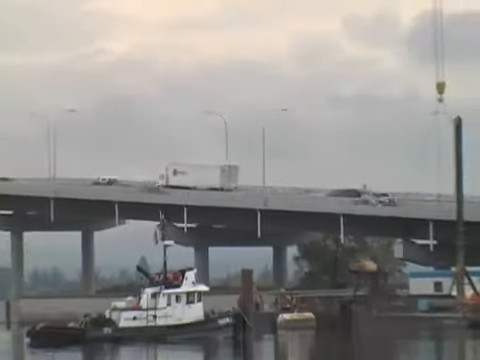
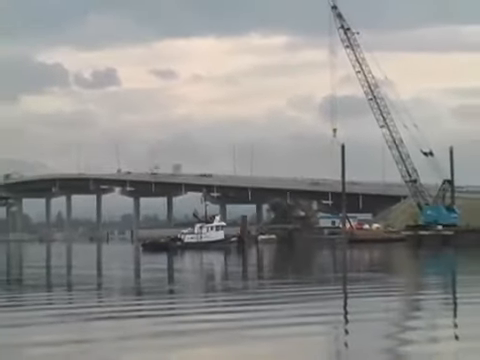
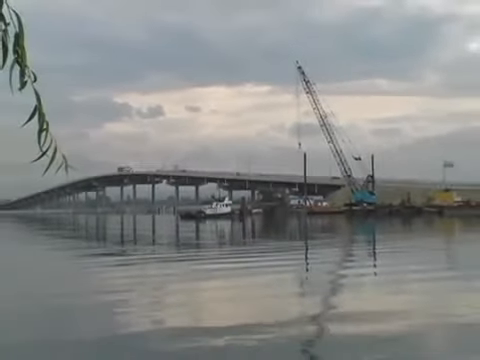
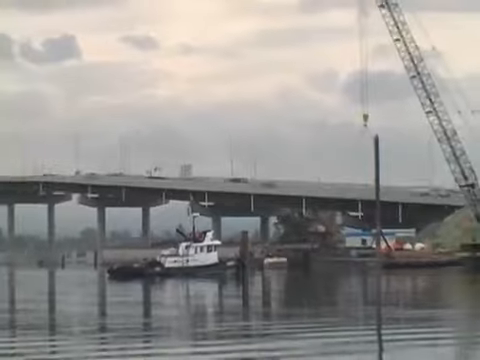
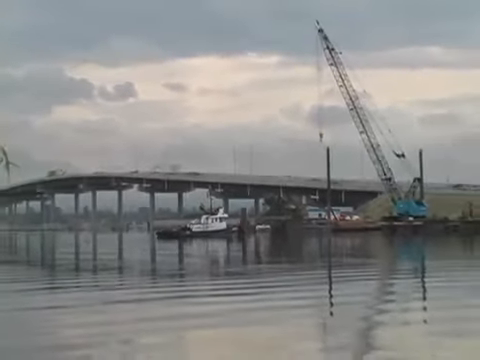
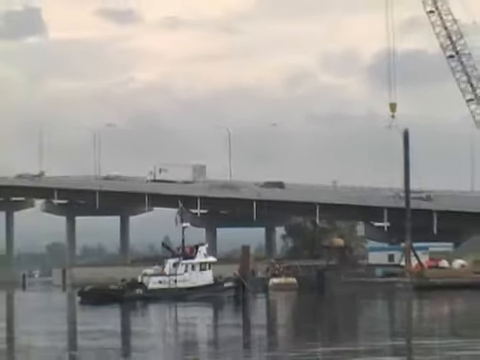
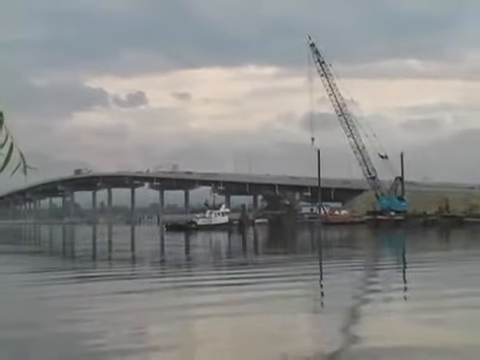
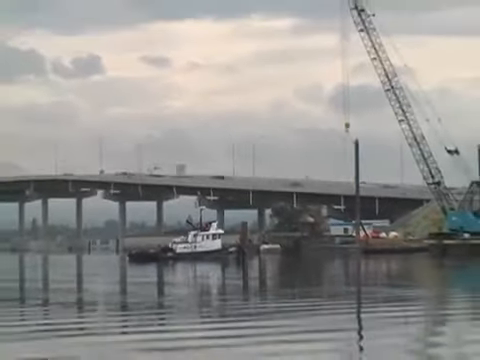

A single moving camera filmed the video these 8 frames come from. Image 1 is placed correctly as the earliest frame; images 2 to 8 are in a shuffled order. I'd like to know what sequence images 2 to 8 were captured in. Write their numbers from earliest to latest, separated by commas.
6, 4, 8, 2, 5, 7, 3
